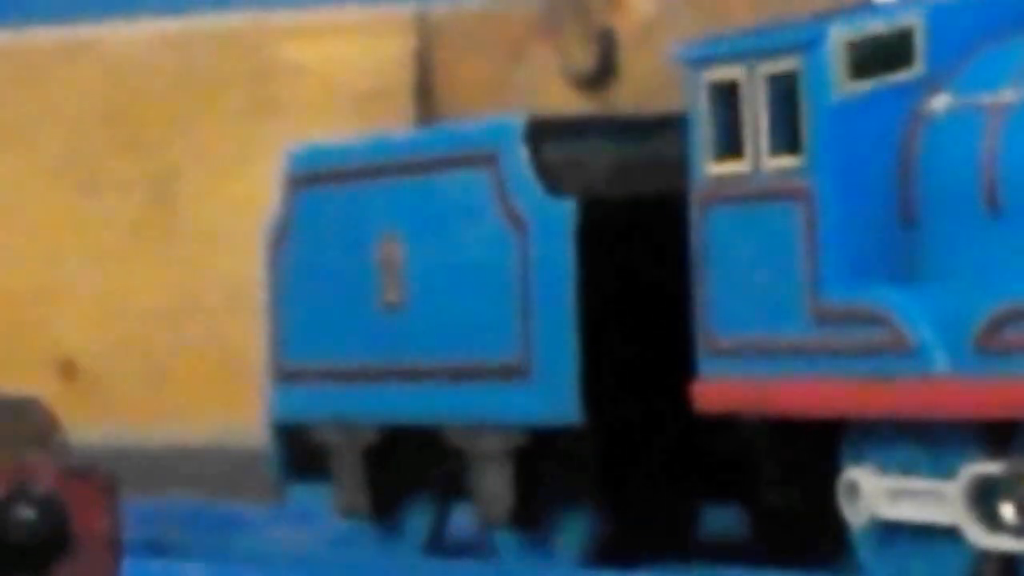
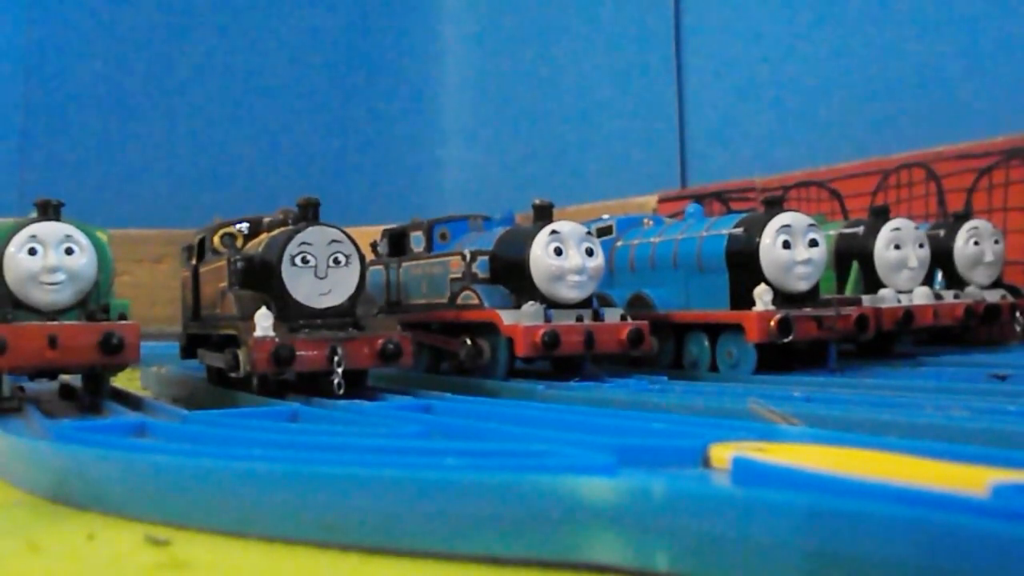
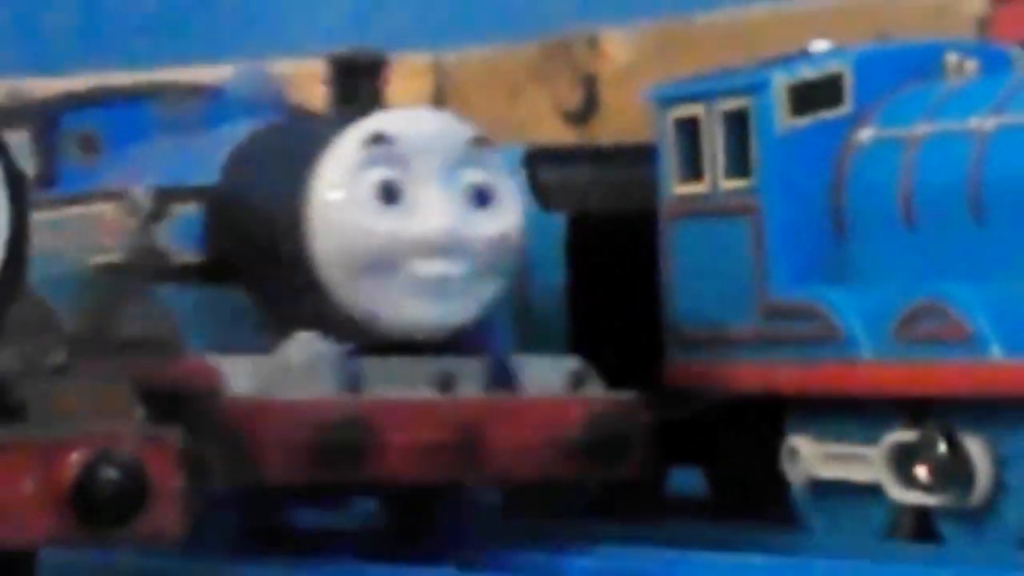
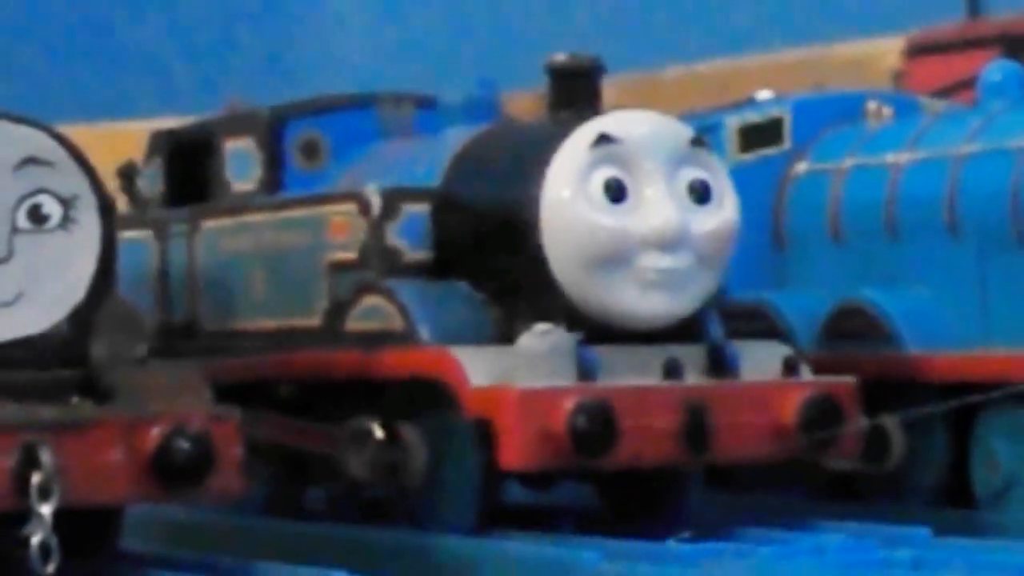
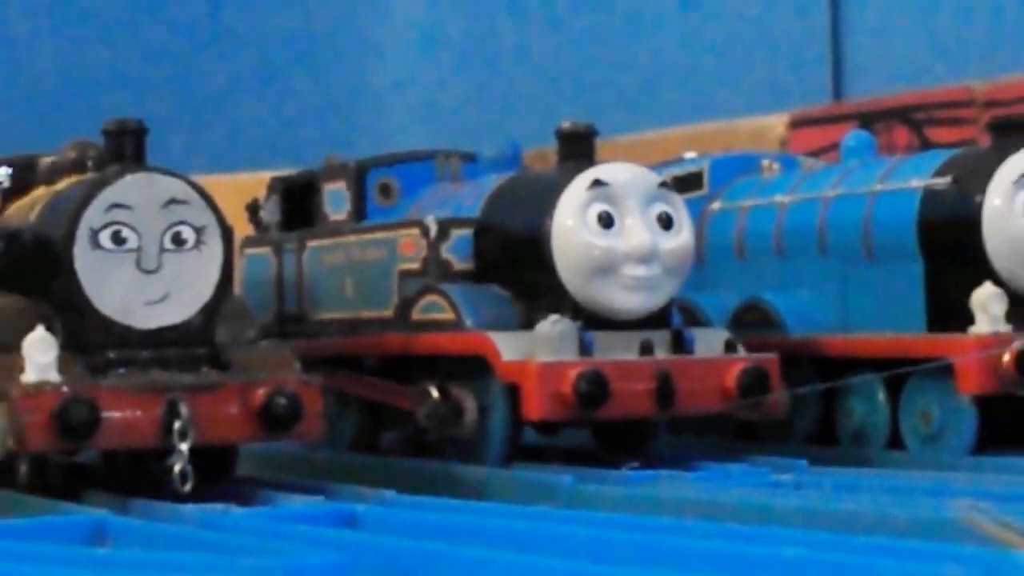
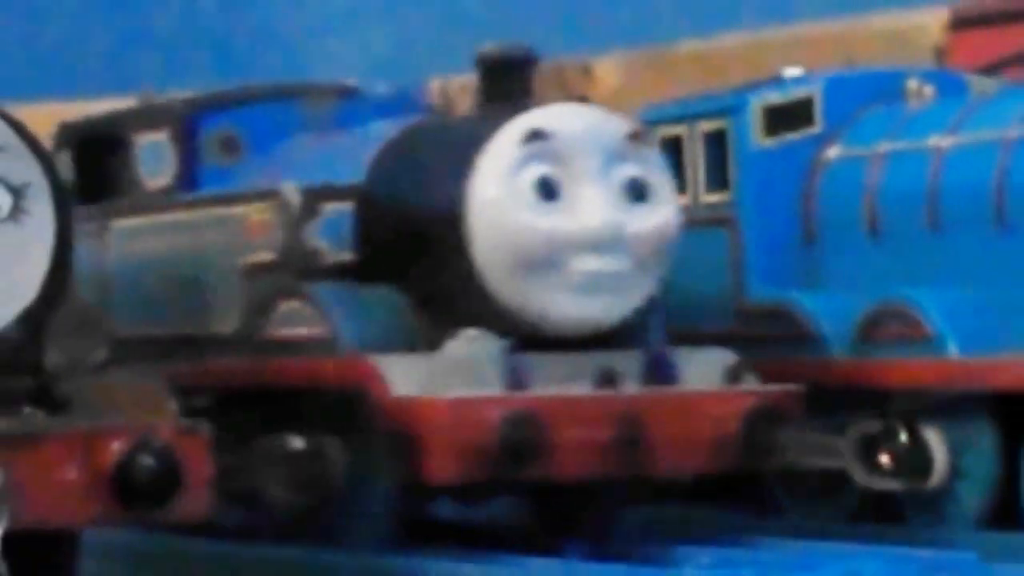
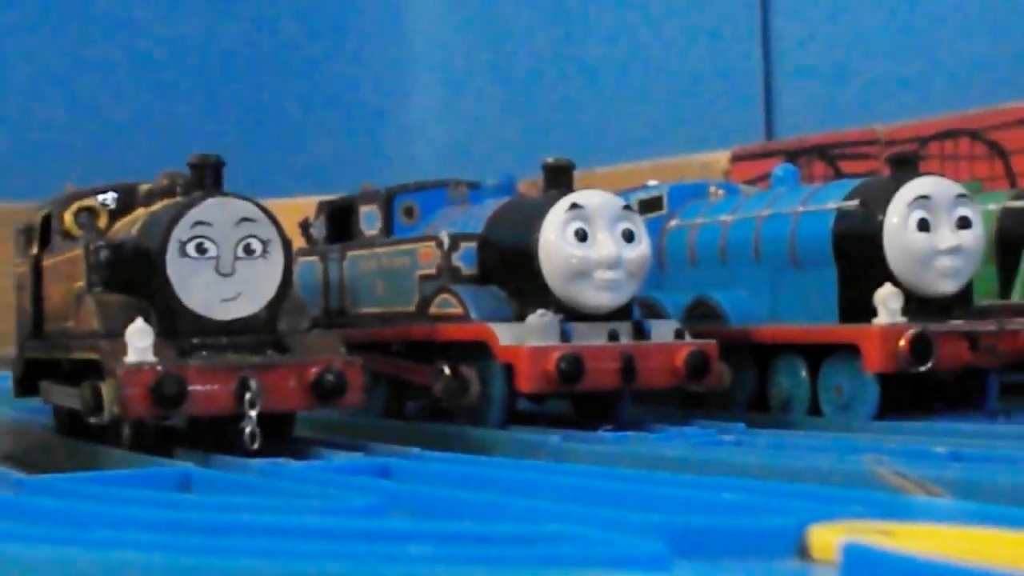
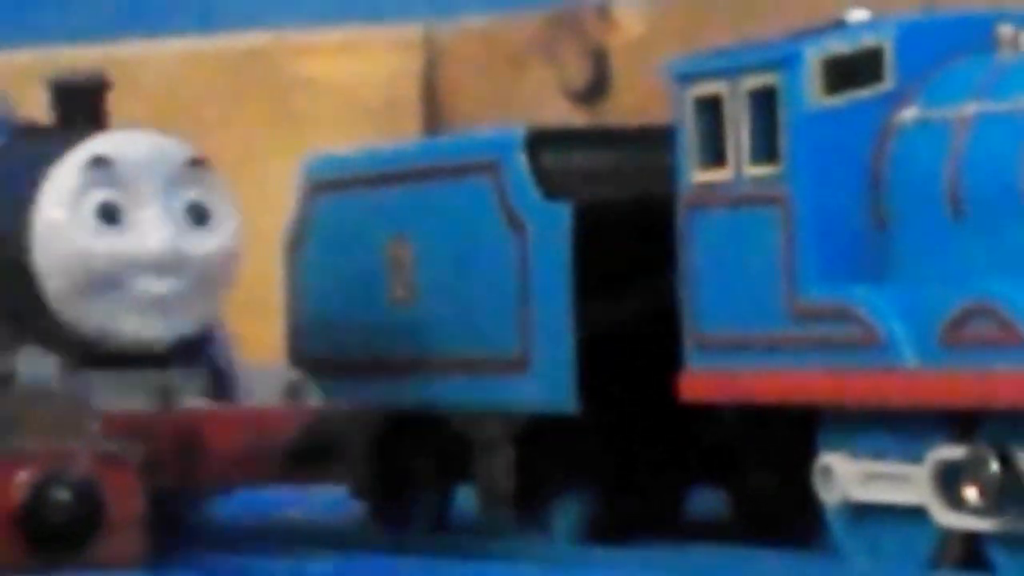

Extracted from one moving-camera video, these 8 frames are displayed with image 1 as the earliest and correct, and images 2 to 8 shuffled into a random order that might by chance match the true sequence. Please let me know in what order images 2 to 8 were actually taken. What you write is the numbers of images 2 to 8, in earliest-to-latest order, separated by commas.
8, 3, 6, 4, 5, 7, 2
